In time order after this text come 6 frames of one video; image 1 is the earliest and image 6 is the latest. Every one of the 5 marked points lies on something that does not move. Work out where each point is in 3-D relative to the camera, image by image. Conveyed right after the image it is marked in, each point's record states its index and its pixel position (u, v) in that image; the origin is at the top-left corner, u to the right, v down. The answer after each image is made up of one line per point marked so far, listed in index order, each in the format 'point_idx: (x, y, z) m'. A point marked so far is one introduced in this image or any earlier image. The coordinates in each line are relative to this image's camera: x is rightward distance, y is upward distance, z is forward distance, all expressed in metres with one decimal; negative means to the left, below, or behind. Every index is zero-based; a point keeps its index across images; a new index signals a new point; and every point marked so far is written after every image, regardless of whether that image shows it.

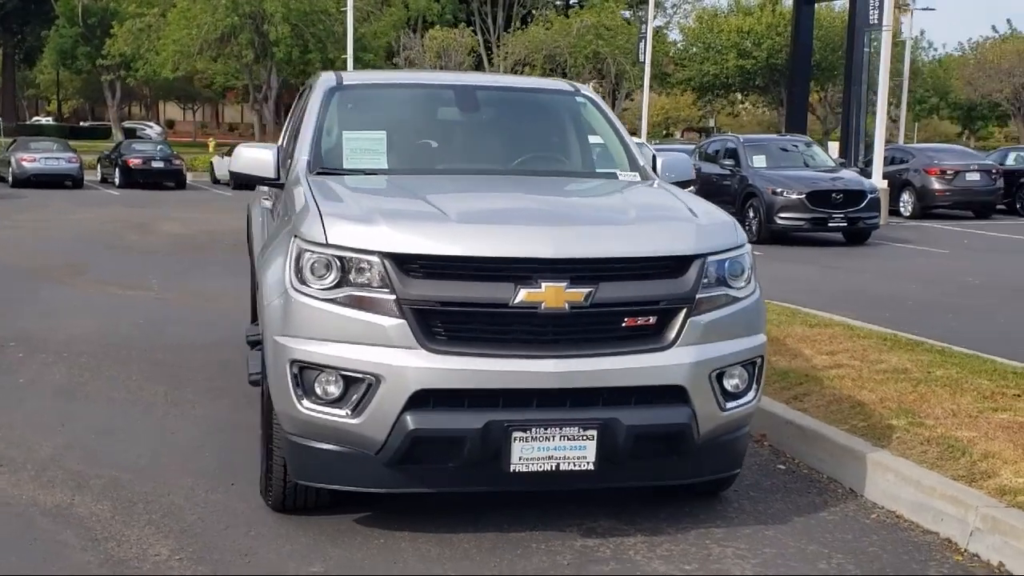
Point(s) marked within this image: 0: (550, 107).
0: (+0.2, +0.9, +6.5) m
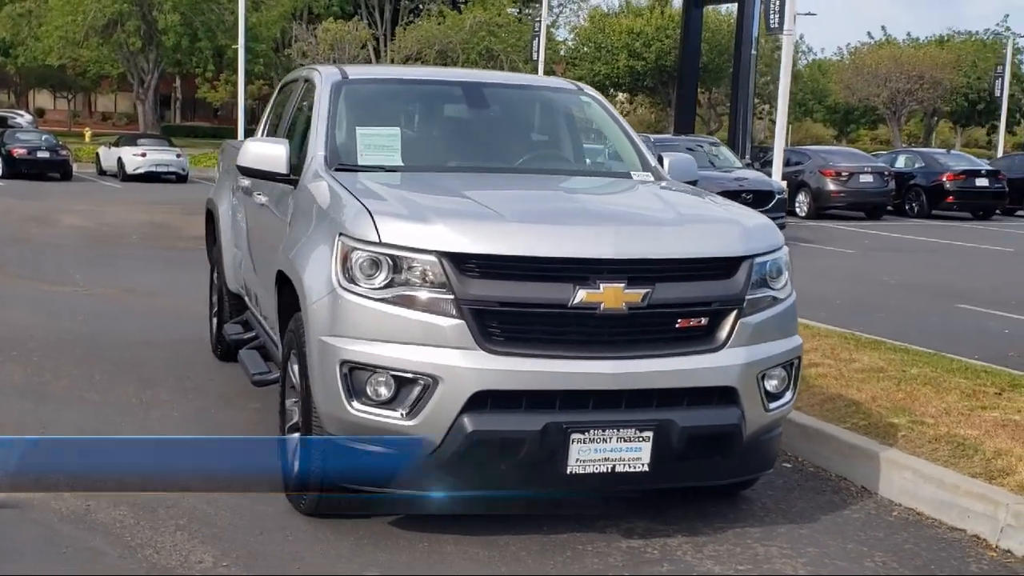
0: (+0.2, +0.9, +6.5) m
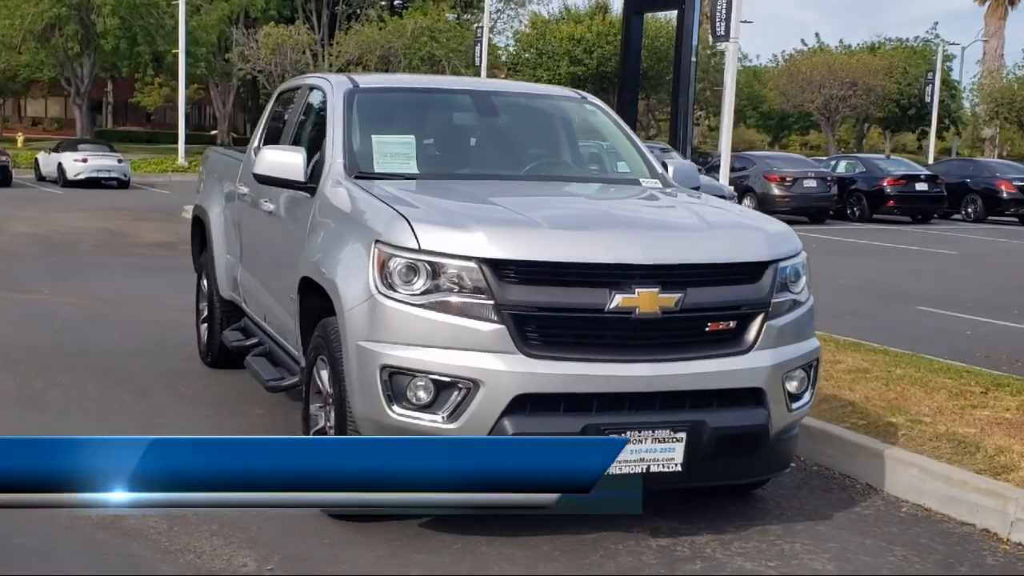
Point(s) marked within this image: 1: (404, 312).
0: (+0.3, +0.9, +6.6) m
1: (-0.4, -0.1, +4.7) m
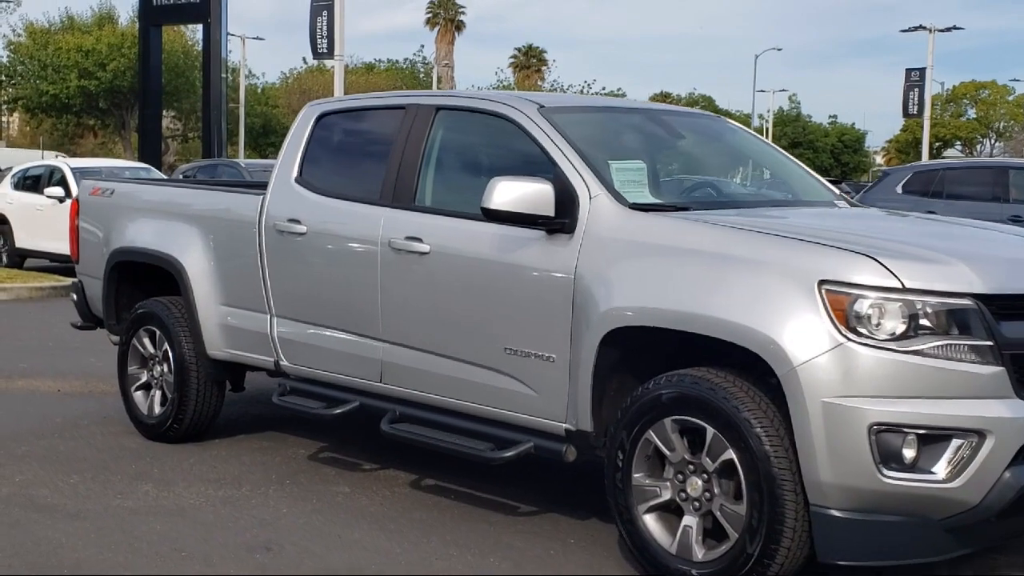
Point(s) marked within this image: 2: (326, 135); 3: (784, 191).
0: (+0.9, +0.8, +6.1) m
1: (+1.2, -0.2, +4.1) m
2: (-0.9, +0.8, +6.6) m
3: (+1.2, +0.4, +5.9) m
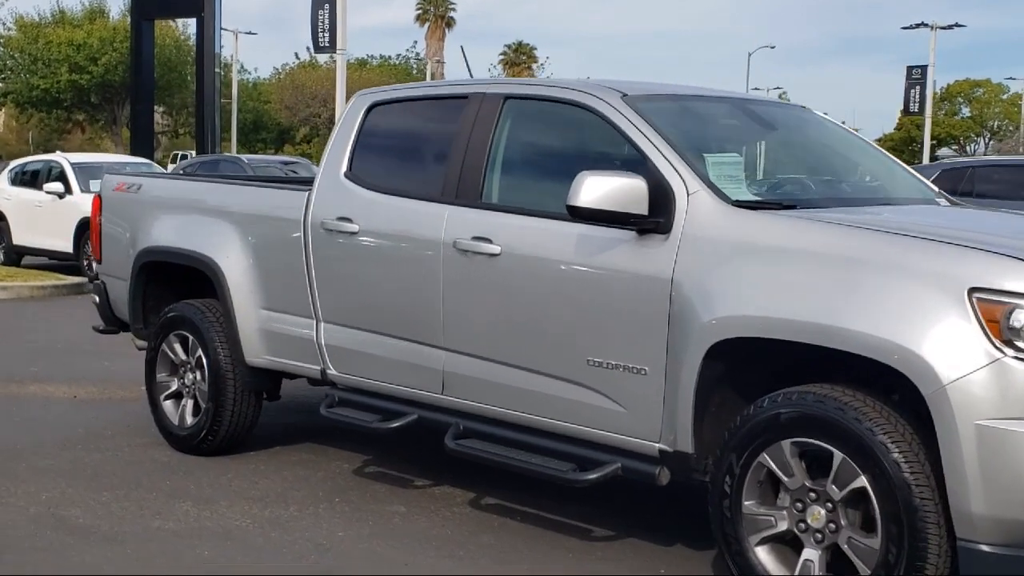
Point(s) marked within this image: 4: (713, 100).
0: (+1.3, +0.7, +5.7) m
1: (+1.5, -0.3, +3.7) m
2: (-0.6, +0.8, +6.1) m
3: (+1.5, +0.4, +5.4) m
4: (+0.8, +0.8, +5.4) m
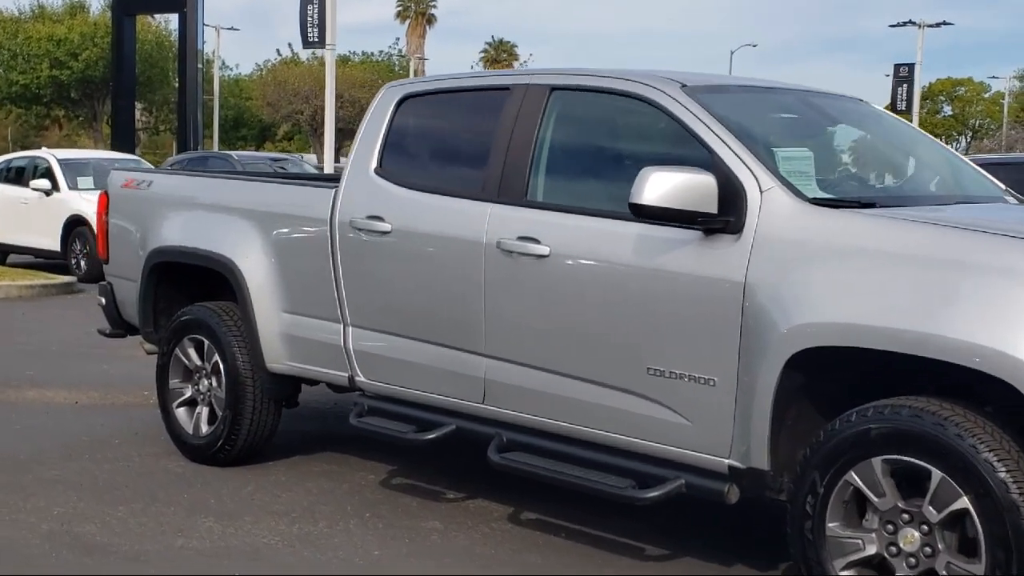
0: (+1.4, +0.7, +5.4) m
1: (+1.7, -0.3, +3.4) m
2: (-0.5, +0.7, +5.8) m
3: (+1.7, +0.4, +5.2) m
4: (+1.0, +0.8, +5.1) m
